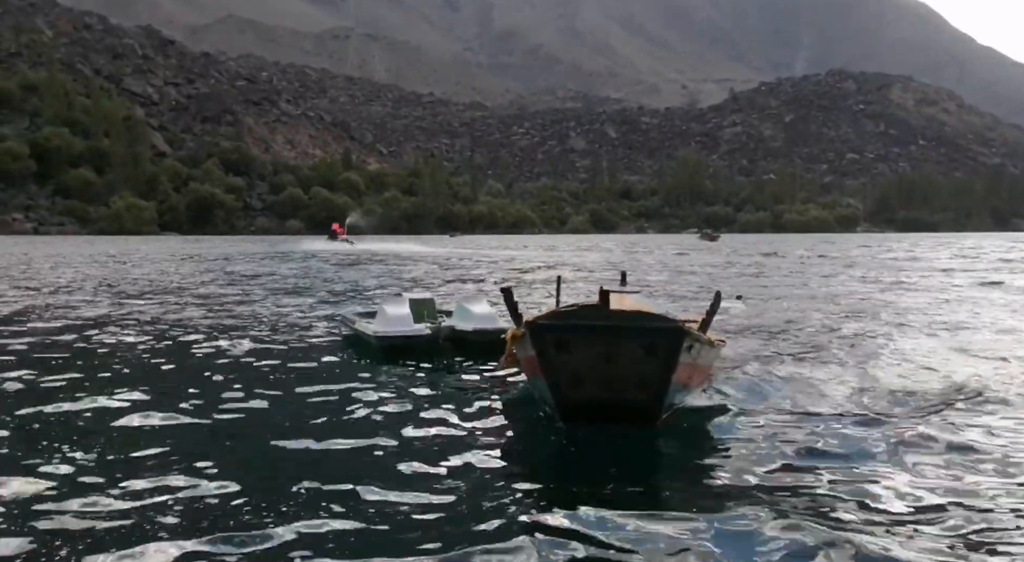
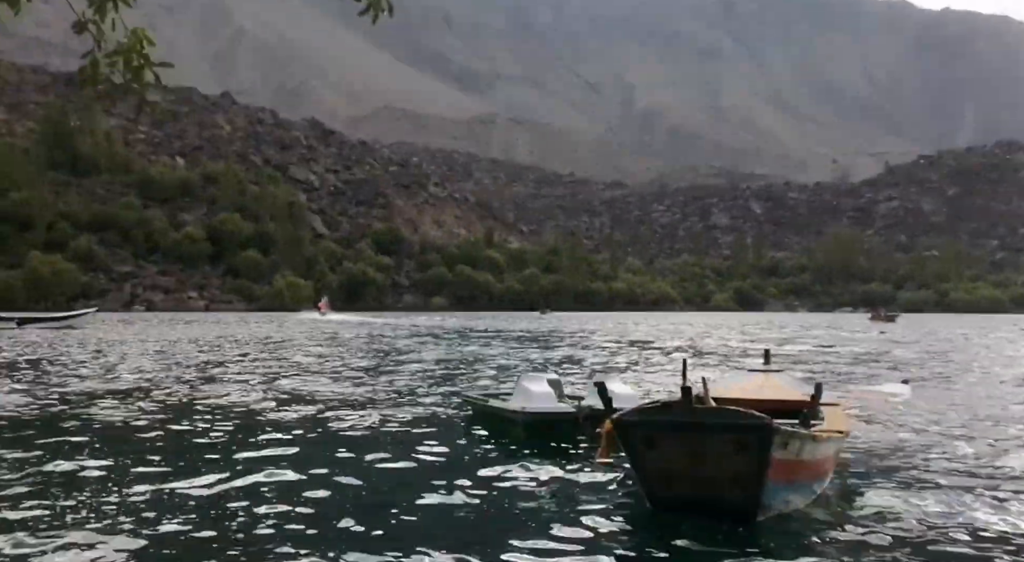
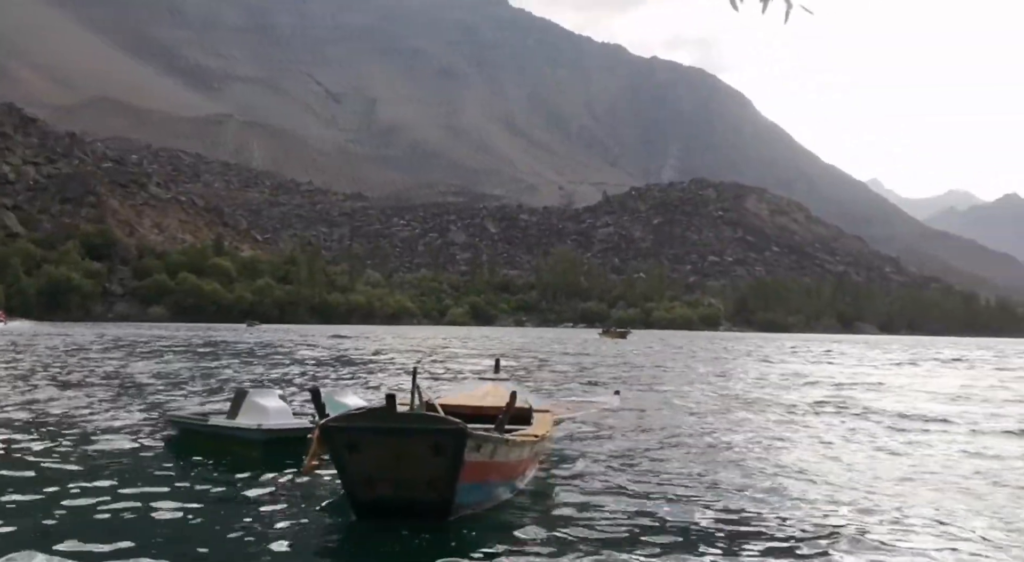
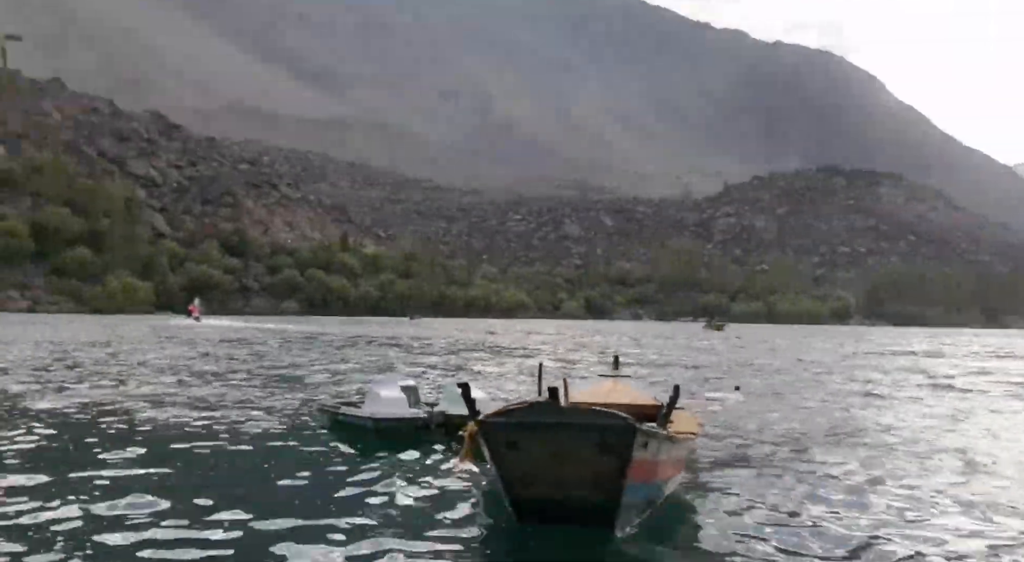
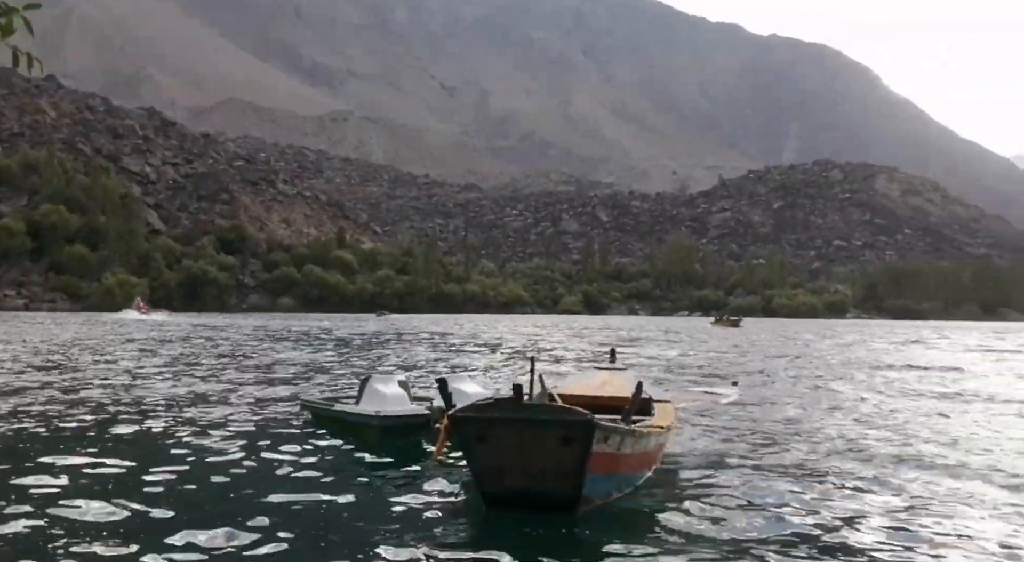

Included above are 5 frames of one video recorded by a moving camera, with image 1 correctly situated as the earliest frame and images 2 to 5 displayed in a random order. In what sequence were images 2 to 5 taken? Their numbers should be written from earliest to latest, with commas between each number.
4, 2, 5, 3
